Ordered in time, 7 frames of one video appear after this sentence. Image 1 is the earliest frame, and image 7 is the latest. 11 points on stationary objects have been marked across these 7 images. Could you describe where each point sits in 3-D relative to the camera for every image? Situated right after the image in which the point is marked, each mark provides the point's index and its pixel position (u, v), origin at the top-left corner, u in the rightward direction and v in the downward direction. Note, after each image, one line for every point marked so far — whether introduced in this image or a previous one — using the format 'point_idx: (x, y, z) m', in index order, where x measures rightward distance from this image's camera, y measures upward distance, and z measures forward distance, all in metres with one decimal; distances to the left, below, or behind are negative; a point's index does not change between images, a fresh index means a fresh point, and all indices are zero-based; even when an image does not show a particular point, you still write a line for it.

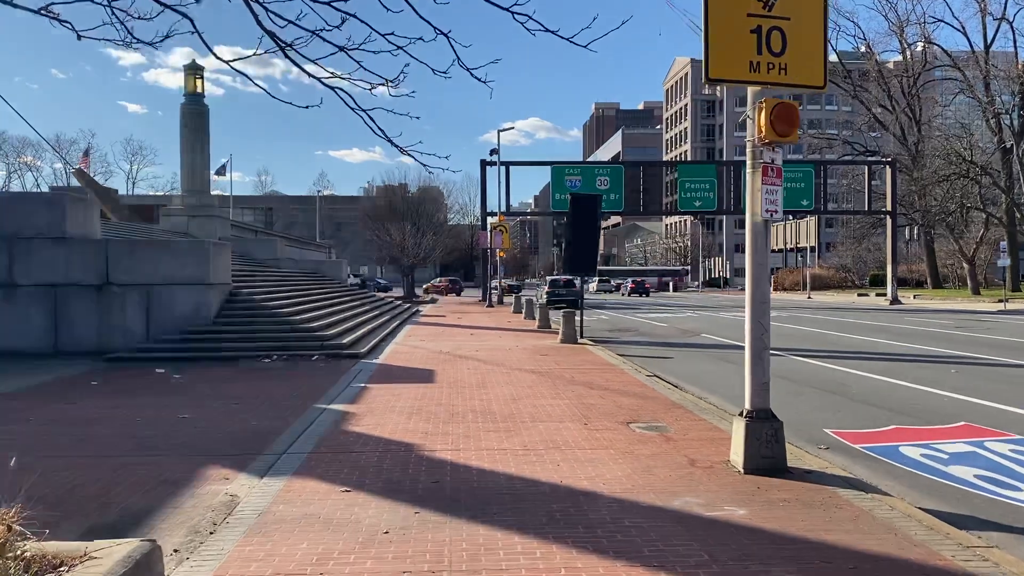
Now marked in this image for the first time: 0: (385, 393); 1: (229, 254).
0: (-1.8, -1.5, +11.1) m
1: (-6.5, +0.8, +17.8) m
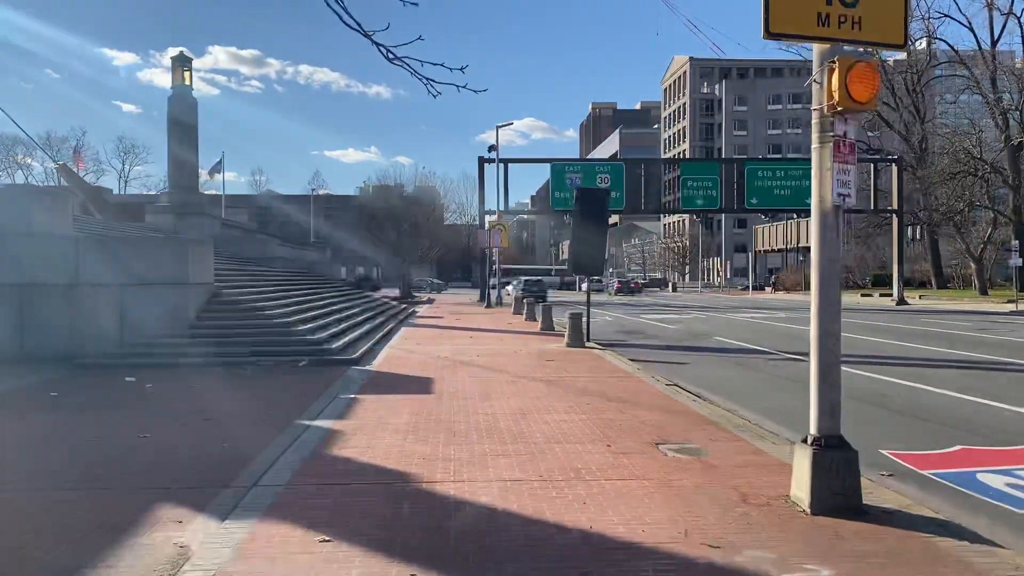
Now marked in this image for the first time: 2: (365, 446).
0: (-1.7, -1.5, +9.9) m
1: (-6.4, +0.8, +16.6) m
2: (-1.4, -1.5, +7.6) m
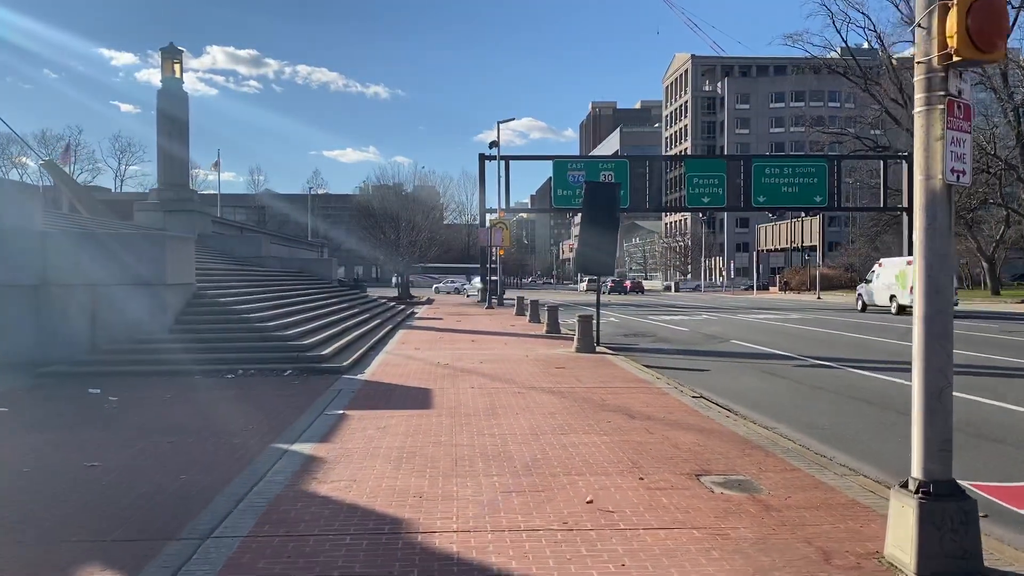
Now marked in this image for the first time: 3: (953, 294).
0: (-1.6, -1.5, +8.7) m
1: (-6.3, +0.8, +15.4) m
2: (-1.3, -1.6, +6.4) m
3: (+2.4, 0.0, +4.3) m
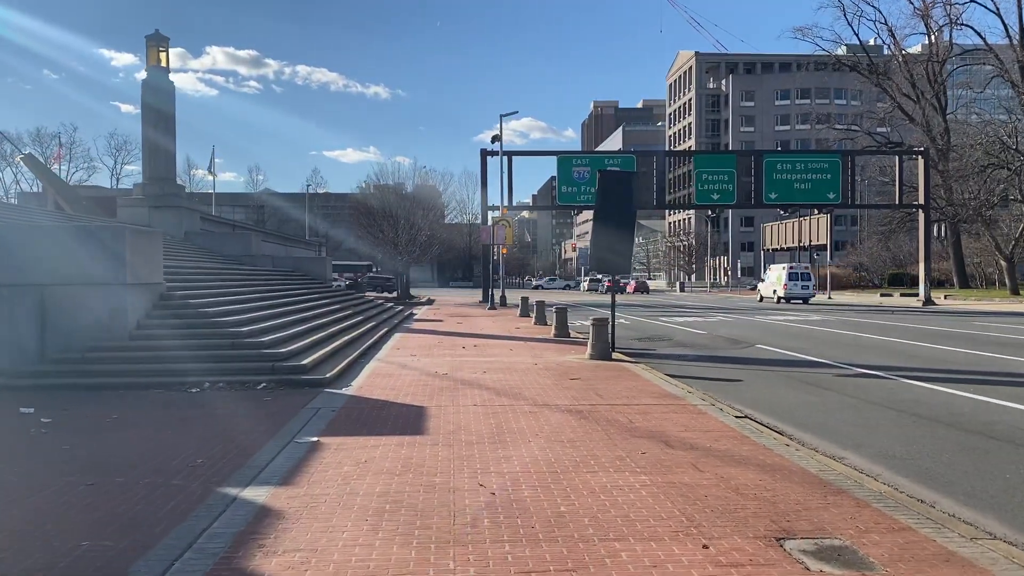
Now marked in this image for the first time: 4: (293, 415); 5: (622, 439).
0: (-1.5, -1.5, +7.0) m
1: (-6.2, +0.8, +13.7) m
2: (-1.2, -1.6, +4.7) m
3: (+2.5, 0.0, +2.6) m
4: (-2.6, -1.5, +9.3) m
5: (+1.1, -1.5, +7.7) m
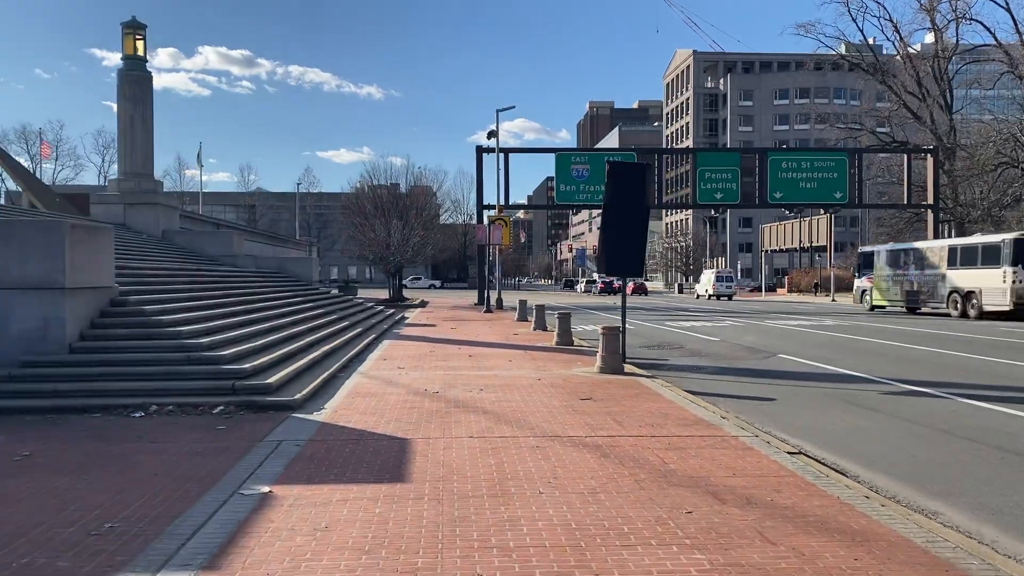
0: (-1.4, -1.6, +5.3) m
1: (-6.2, +0.7, +12.0) m
2: (-1.1, -1.6, +3.1) m
3: (+2.6, -0.1, +1.0) m
4: (-2.6, -1.6, +7.7) m
5: (+1.1, -1.6, +6.0) m
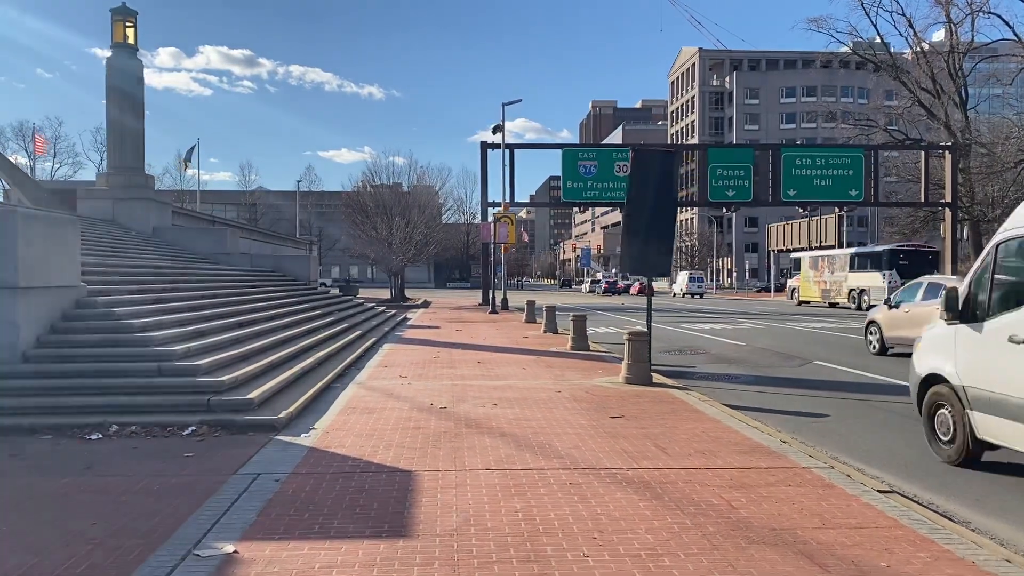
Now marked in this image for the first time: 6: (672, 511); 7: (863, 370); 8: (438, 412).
0: (-1.2, -1.6, +4.0) m
1: (-6.0, +0.7, +10.7) m
2: (-0.9, -1.6, +1.7) m
3: (+2.8, -0.1, -0.4) m
4: (-2.4, -1.6, +6.3) m
5: (+1.3, -1.6, +4.7) m
6: (+1.1, -1.5, +5.4) m
7: (+6.4, -1.5, +14.2) m
8: (-0.9, -1.4, +9.0) m
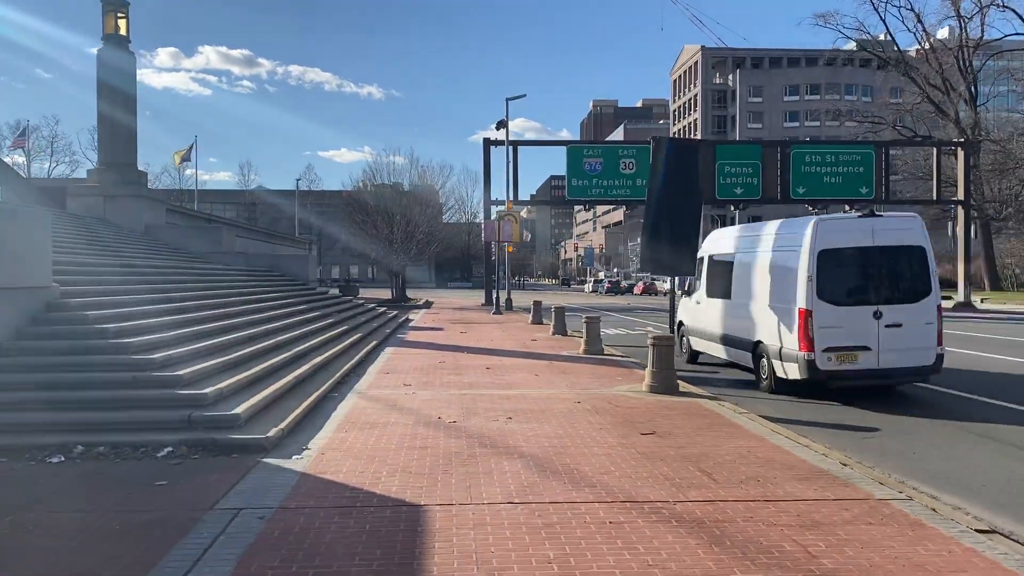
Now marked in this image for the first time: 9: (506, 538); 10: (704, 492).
0: (-1.1, -1.6, +3.0) m
1: (-5.8, +0.7, +9.7) m
2: (-0.8, -1.6, +0.7) m
3: (+3.0, -0.1, -1.3) m
4: (-2.2, -1.6, +5.3) m
5: (+1.5, -1.6, +3.7) m
6: (+1.3, -1.5, +4.4) m
7: (+6.6, -1.5, +13.3) m
8: (-0.7, -1.4, +8.1) m
9: (-0.1, -1.5, +4.7) m
10: (+1.4, -1.5, +5.8) m
